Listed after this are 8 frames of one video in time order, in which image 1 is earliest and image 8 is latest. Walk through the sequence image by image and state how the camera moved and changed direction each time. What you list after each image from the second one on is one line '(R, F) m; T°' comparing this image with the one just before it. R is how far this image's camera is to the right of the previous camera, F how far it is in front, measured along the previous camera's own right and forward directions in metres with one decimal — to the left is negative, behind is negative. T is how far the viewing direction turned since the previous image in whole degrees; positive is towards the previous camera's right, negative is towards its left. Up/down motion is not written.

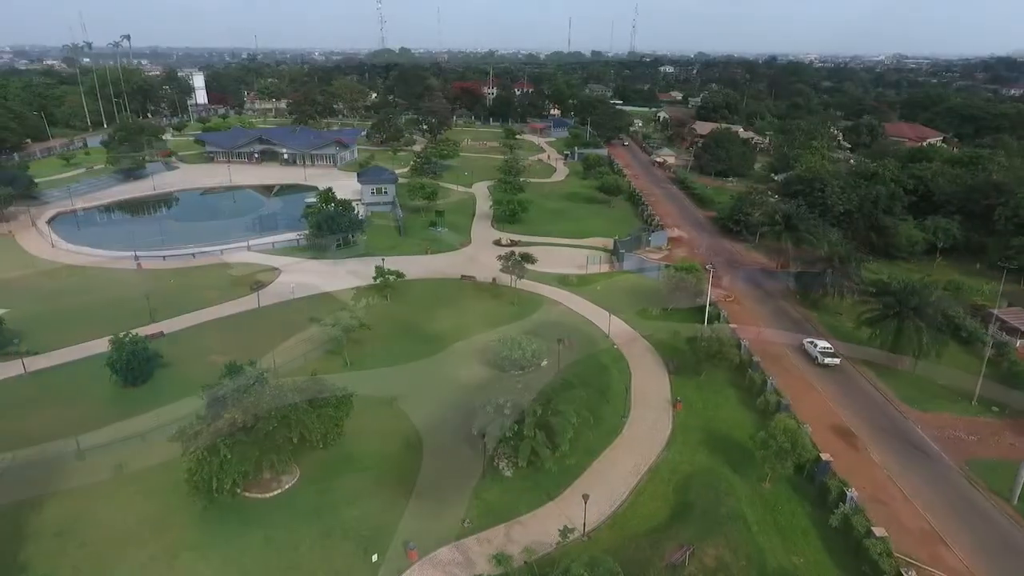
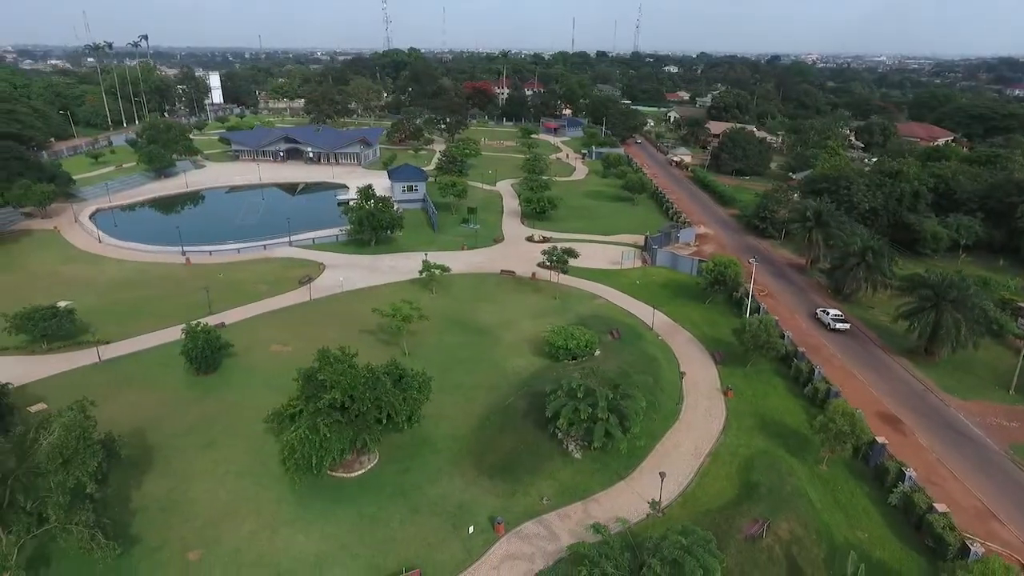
(-2.1, -1.0) m; 0°
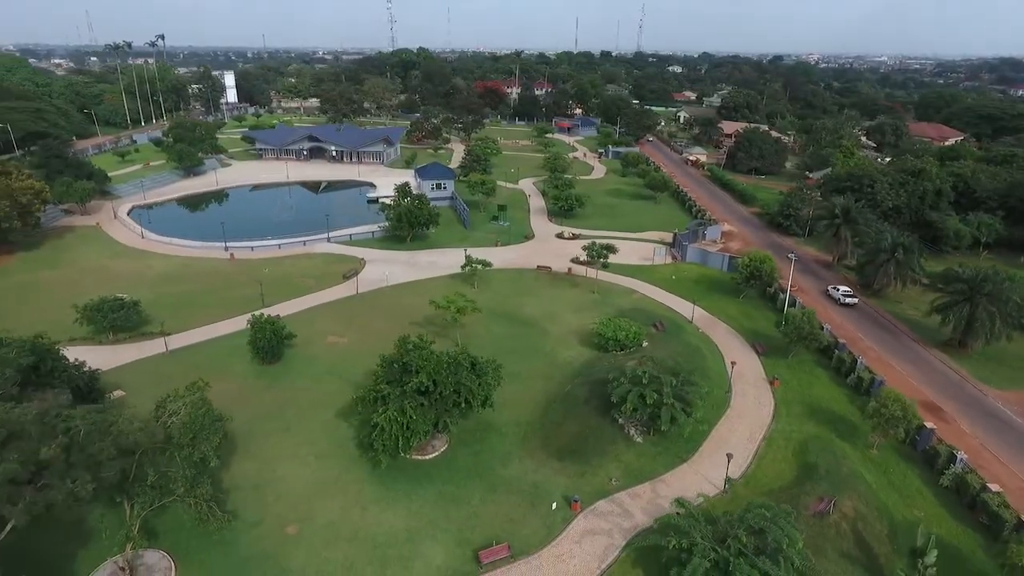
(-2.1, -1.0) m; 0°
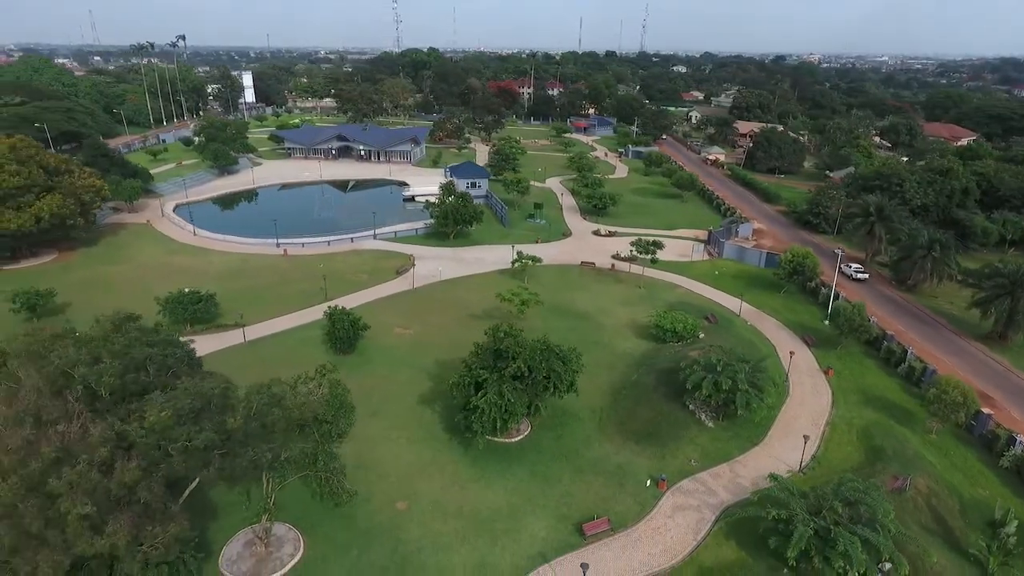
(-2.6, -1.2) m; 0°
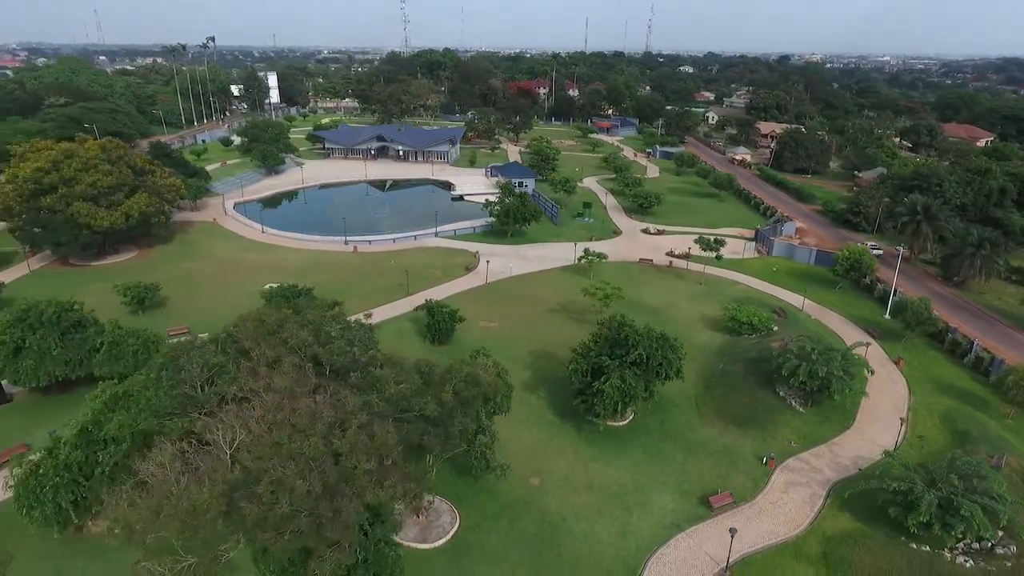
(-3.7, -1.6) m; 0°
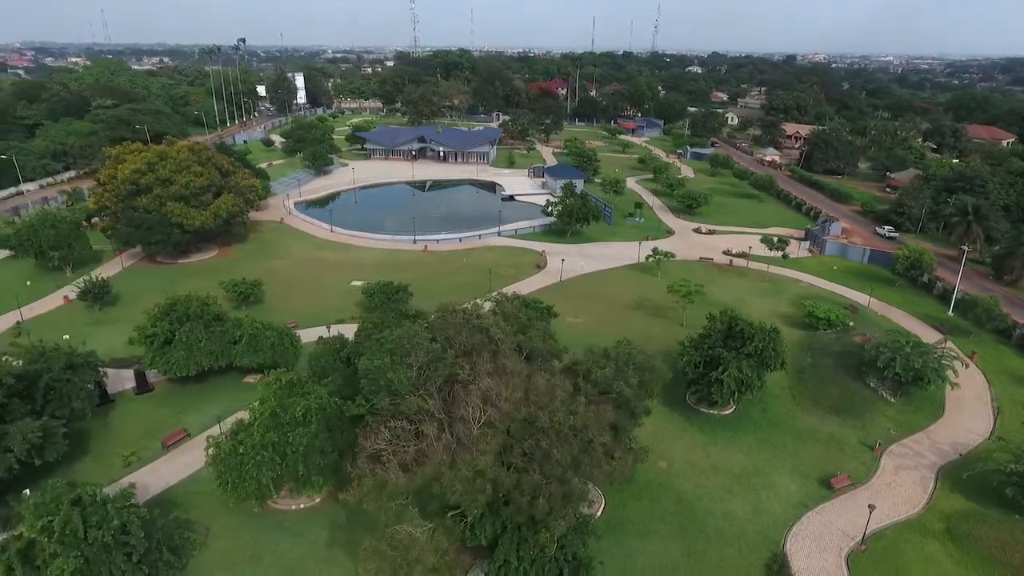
(-4.0, -1.5) m; 0°
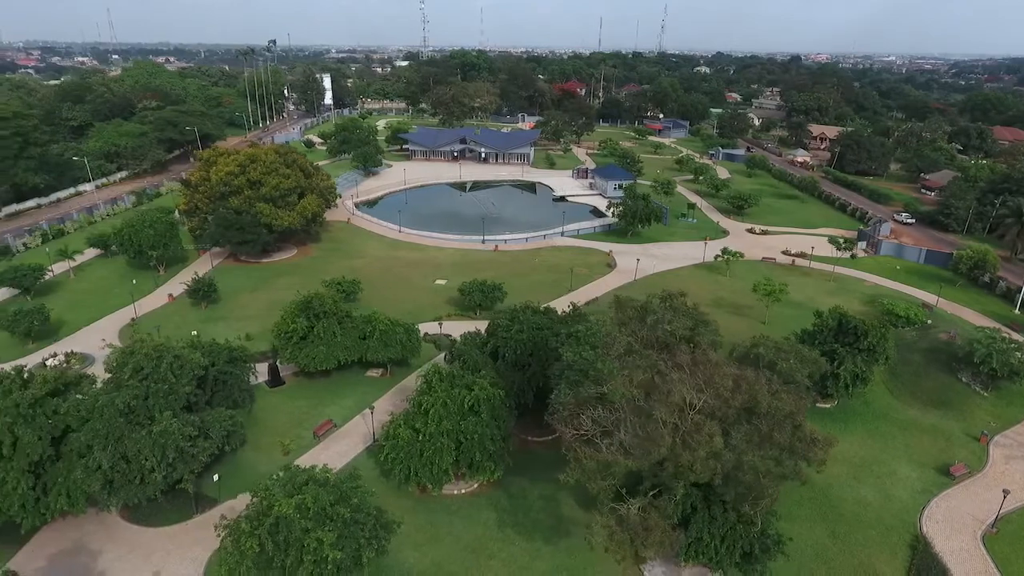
(-4.4, -1.2) m; 0°
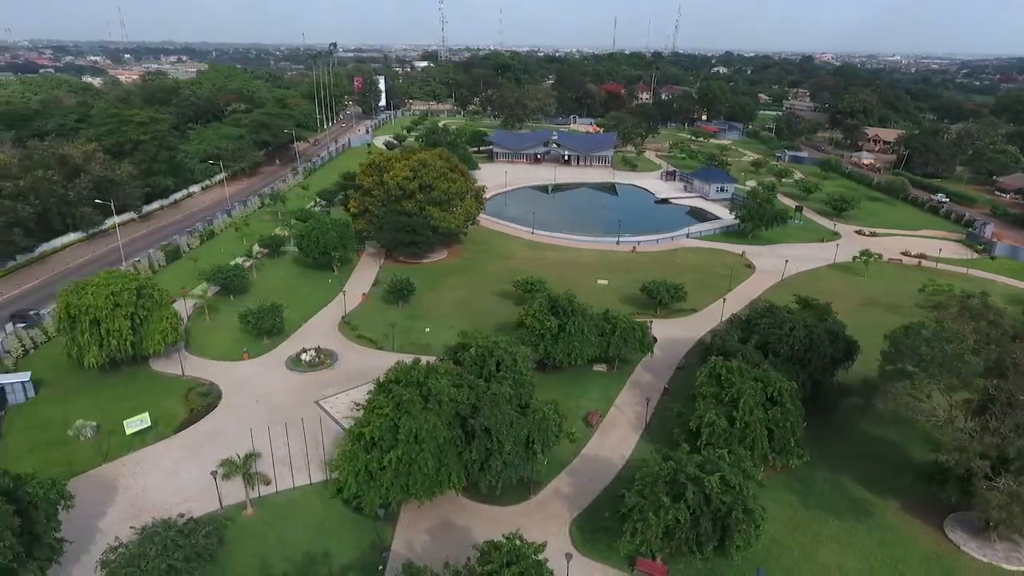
(-9.2, -1.8) m; 0°
